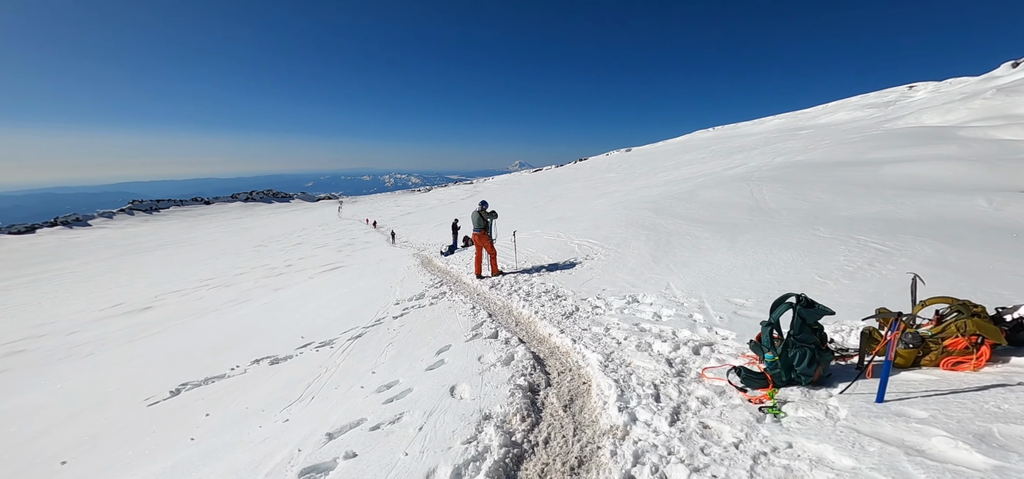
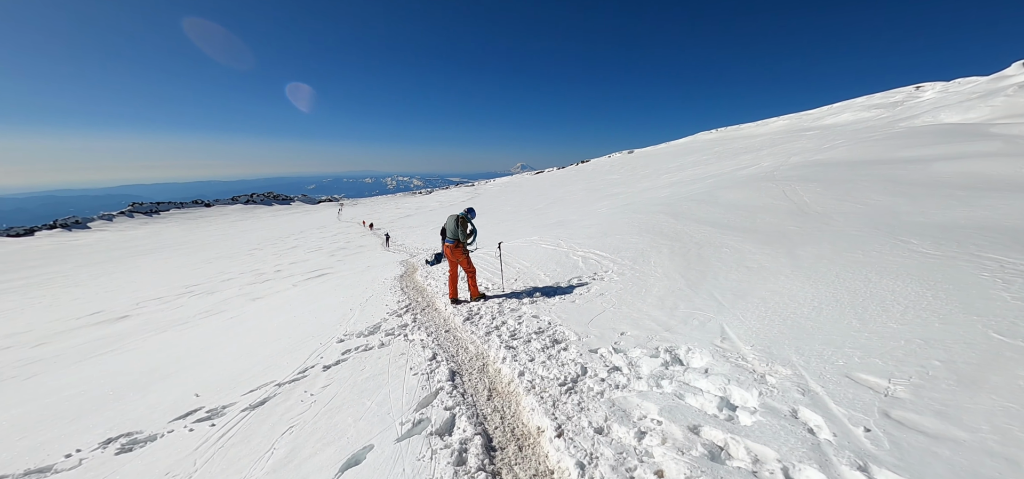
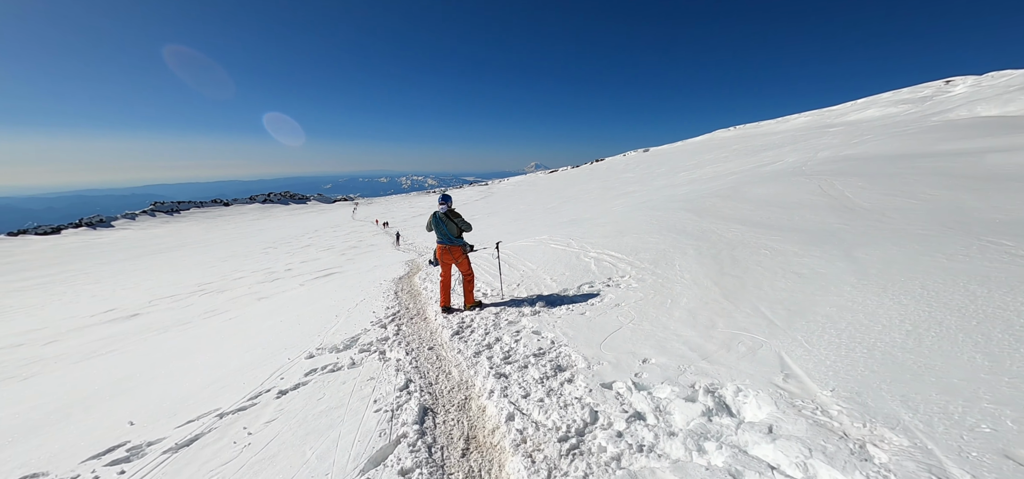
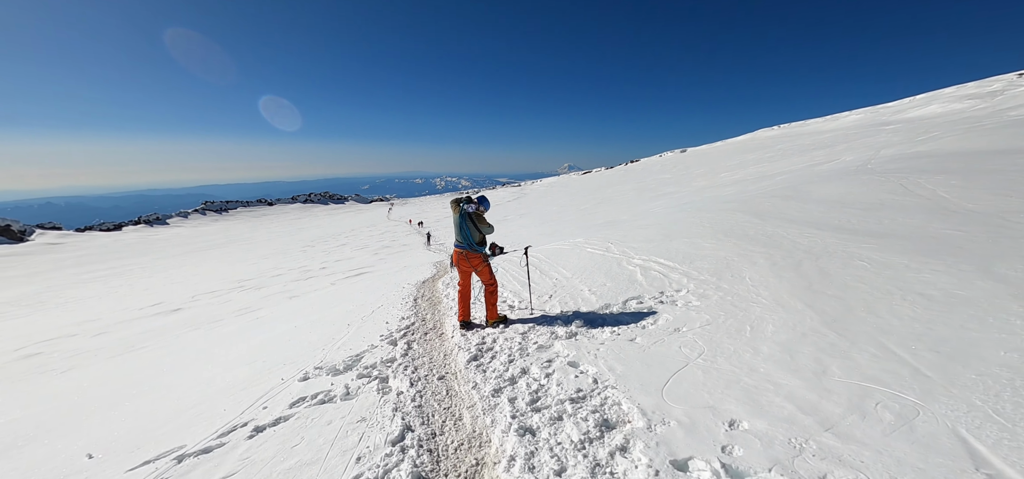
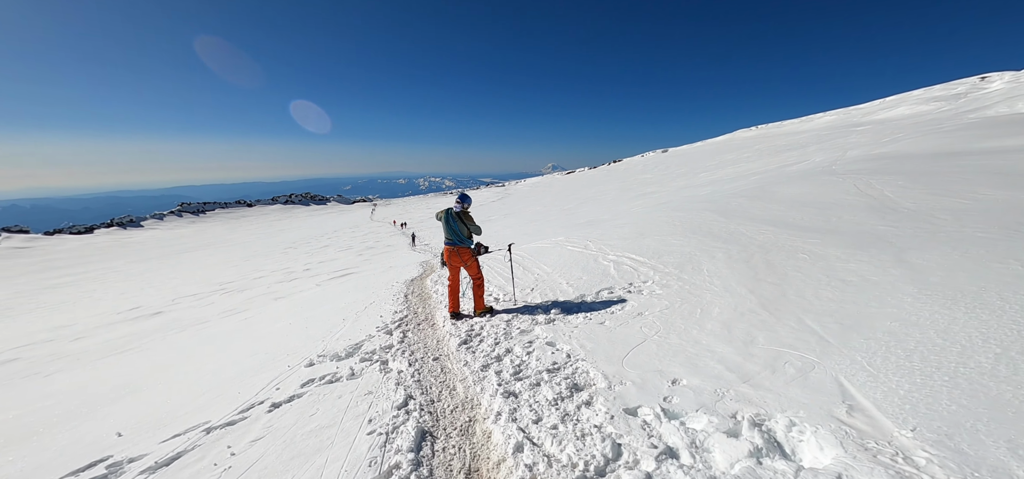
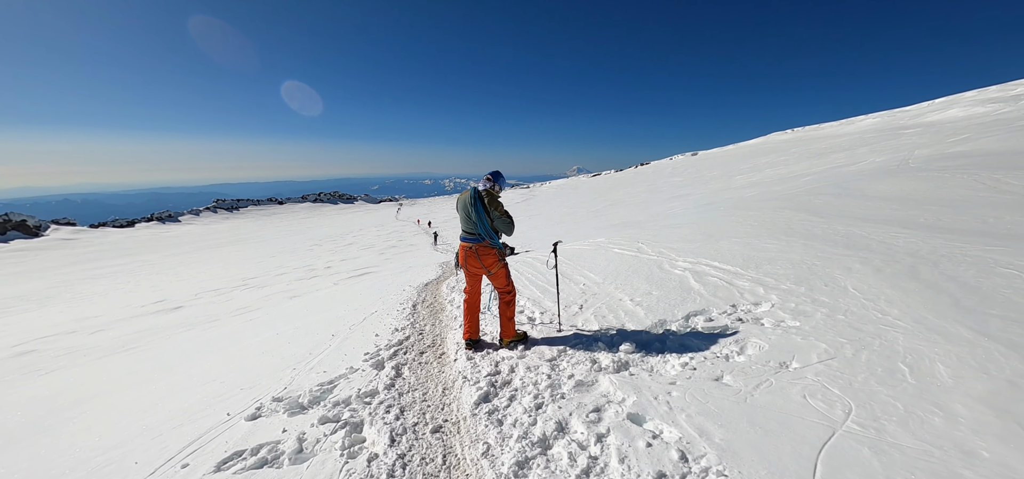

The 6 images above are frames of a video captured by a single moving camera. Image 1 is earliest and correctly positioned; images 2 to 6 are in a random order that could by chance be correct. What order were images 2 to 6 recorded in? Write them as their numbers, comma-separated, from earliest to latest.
2, 3, 5, 4, 6
